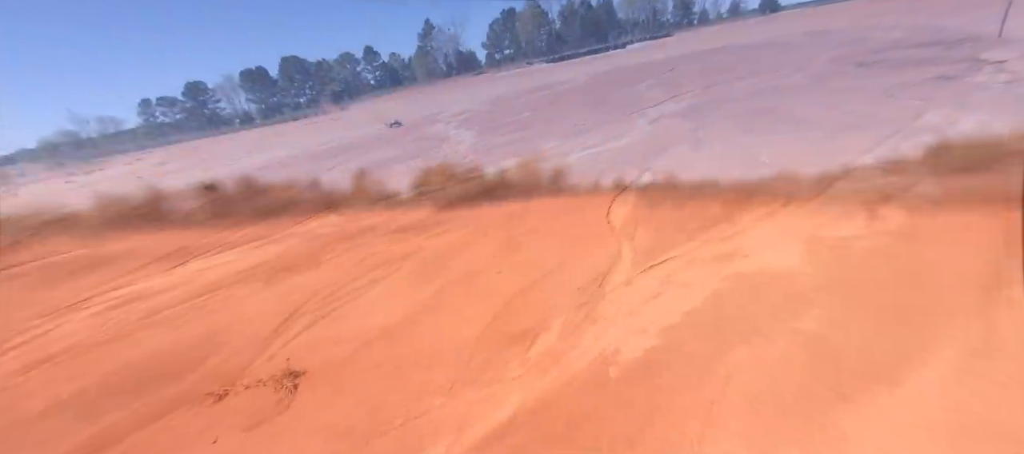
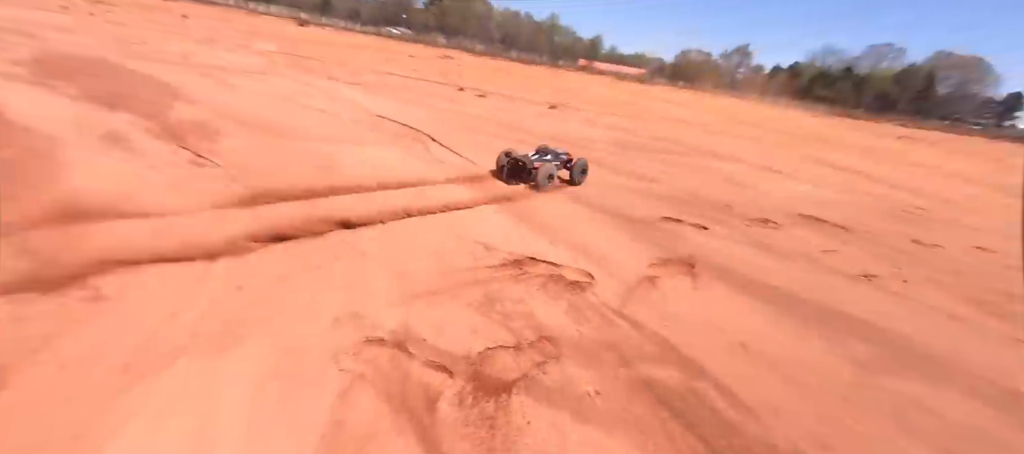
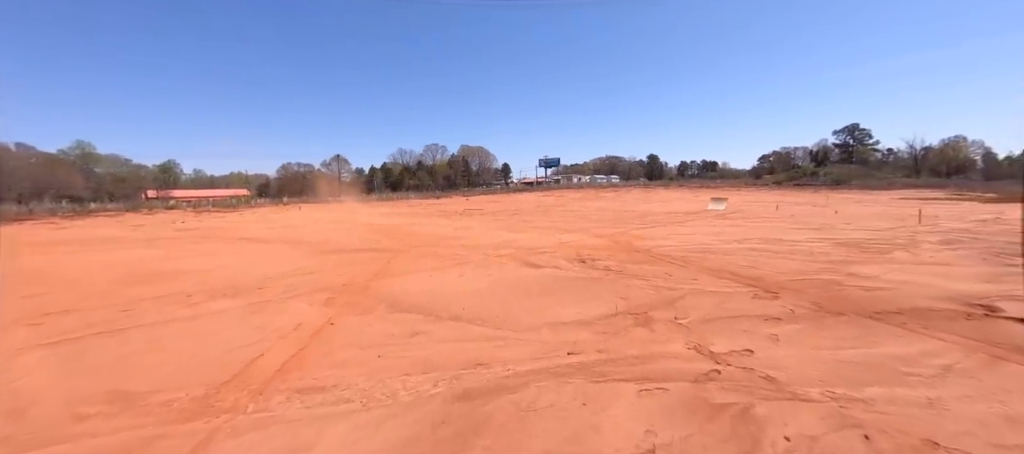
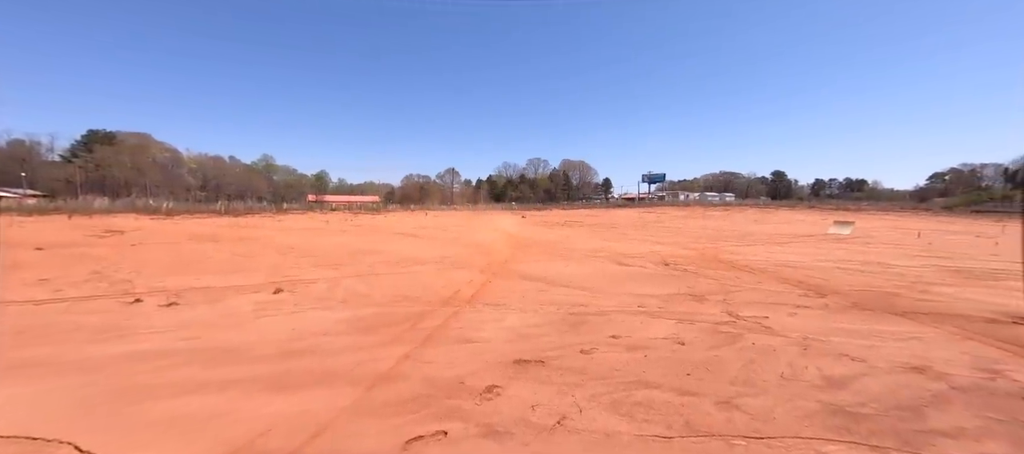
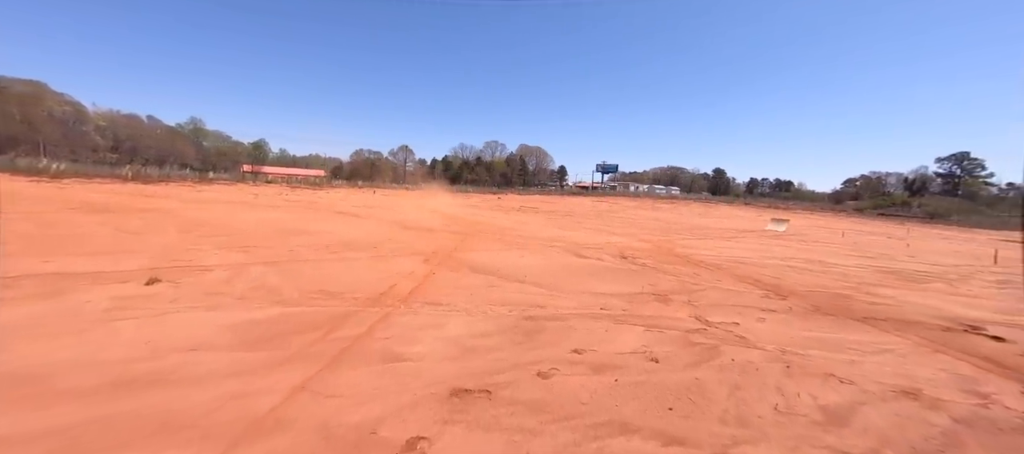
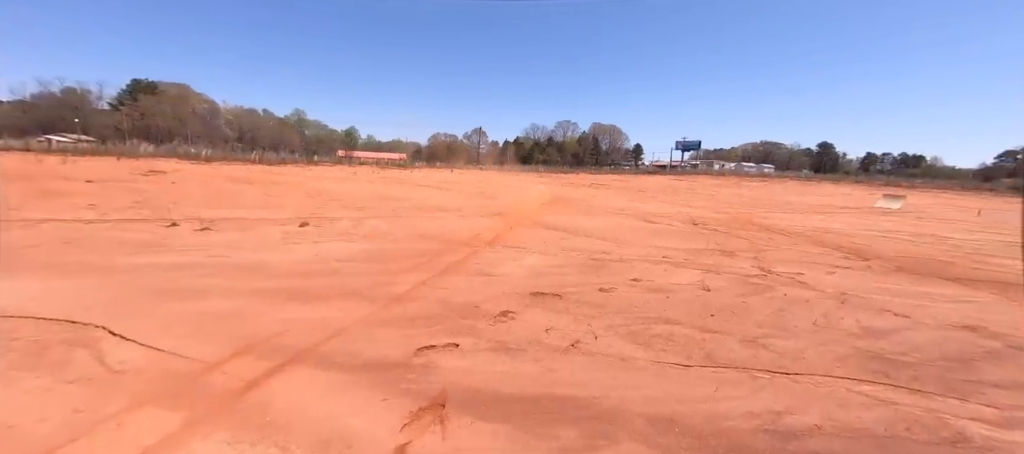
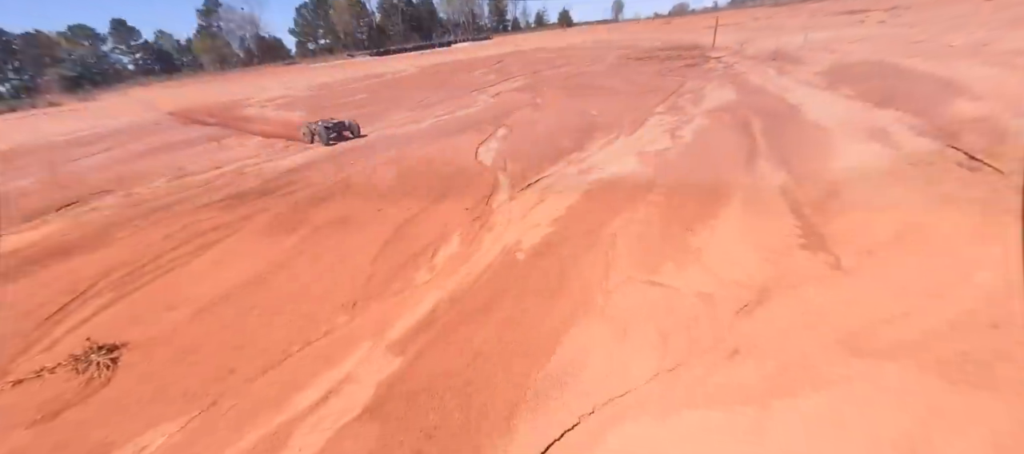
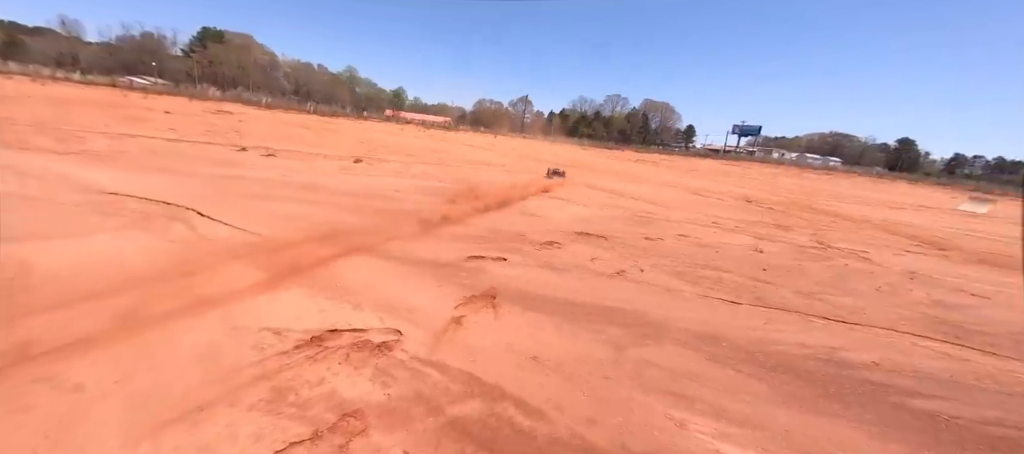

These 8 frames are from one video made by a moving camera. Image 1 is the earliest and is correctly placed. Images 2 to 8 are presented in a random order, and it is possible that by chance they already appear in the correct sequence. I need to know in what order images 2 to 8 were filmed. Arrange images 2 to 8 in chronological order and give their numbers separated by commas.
7, 2, 8, 6, 4, 5, 3
